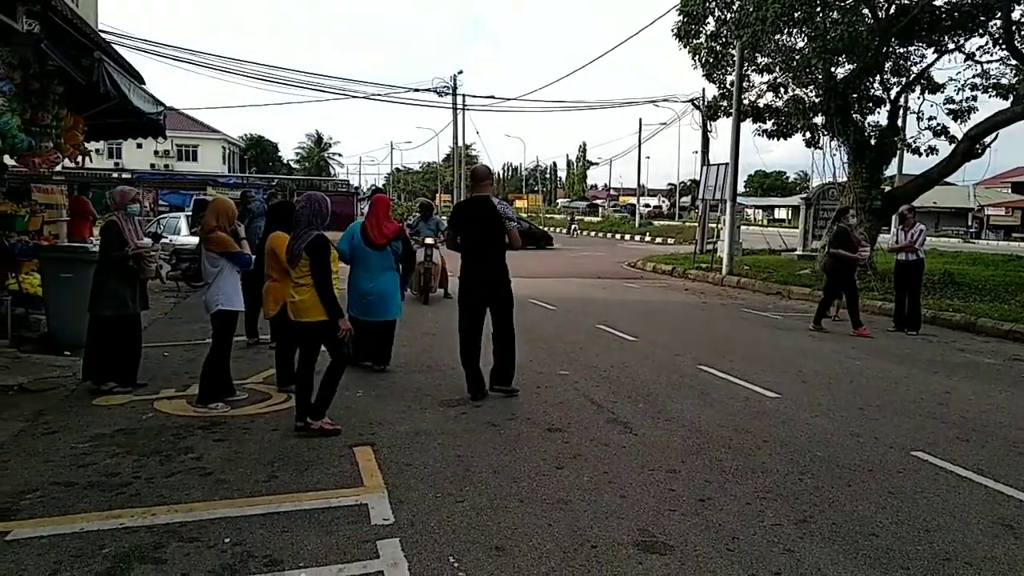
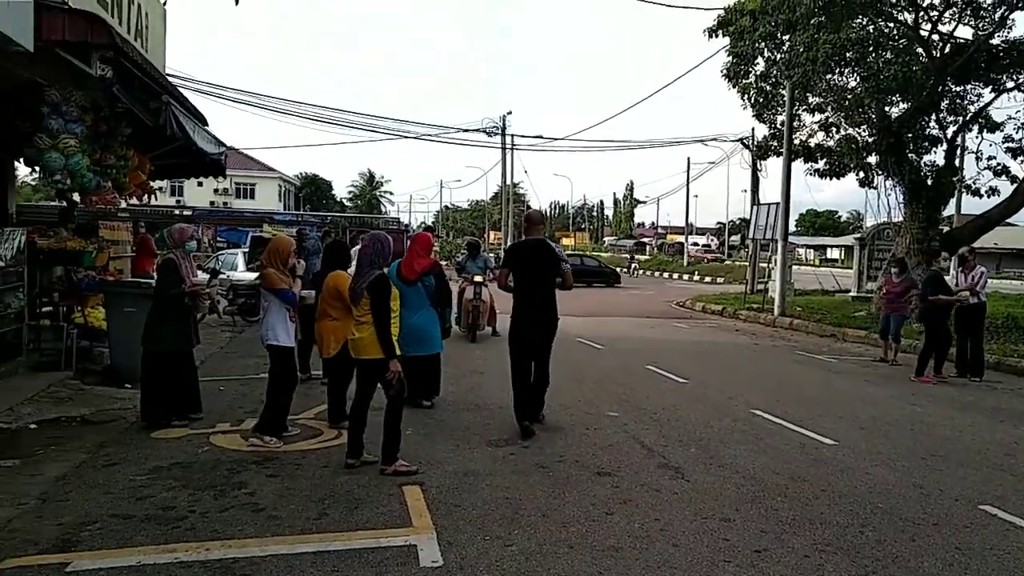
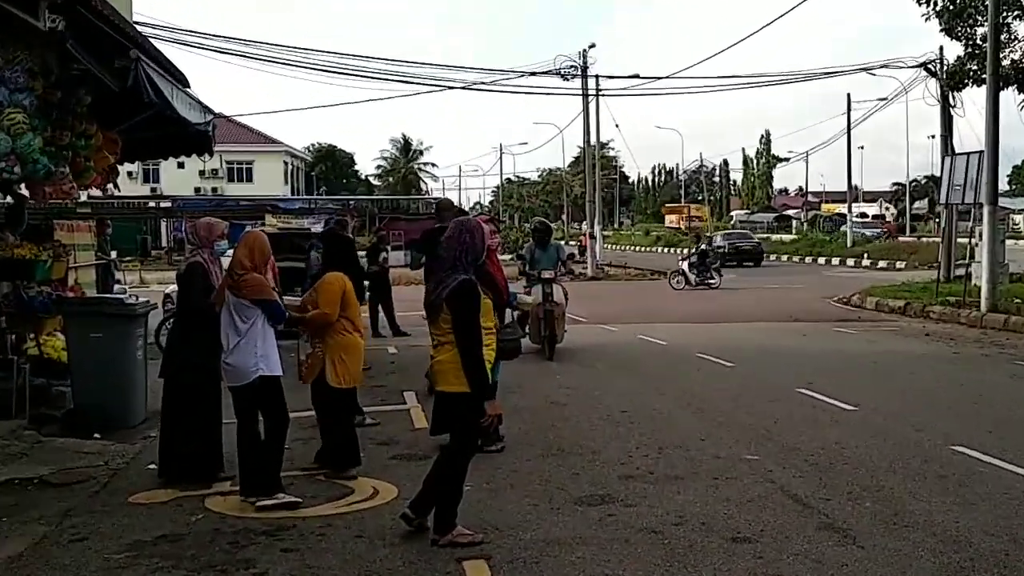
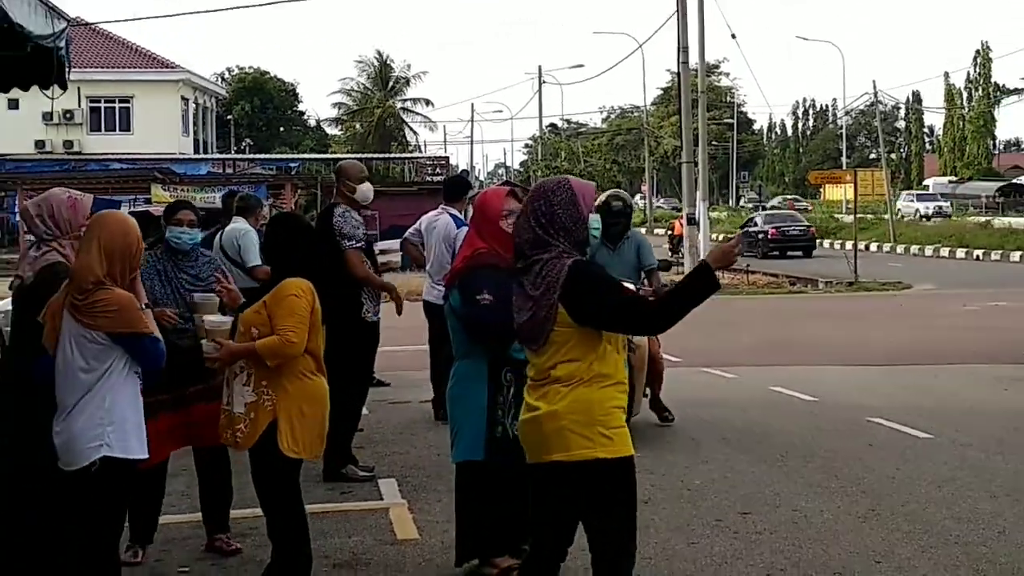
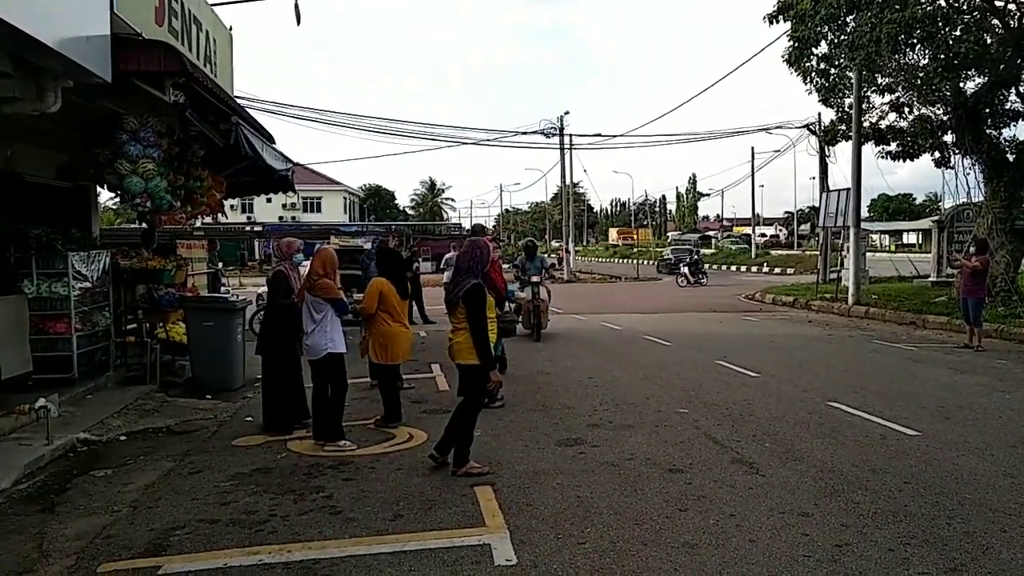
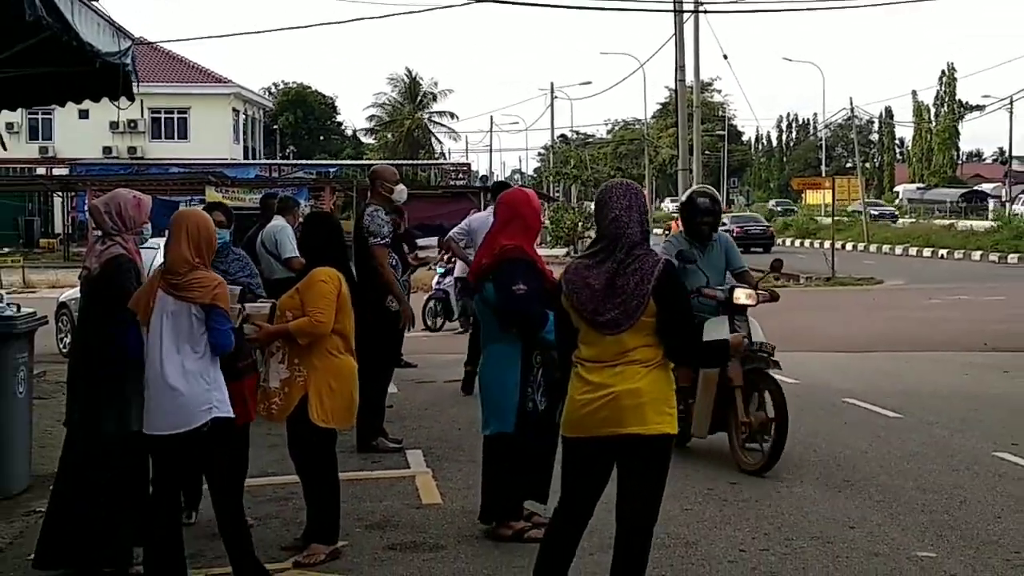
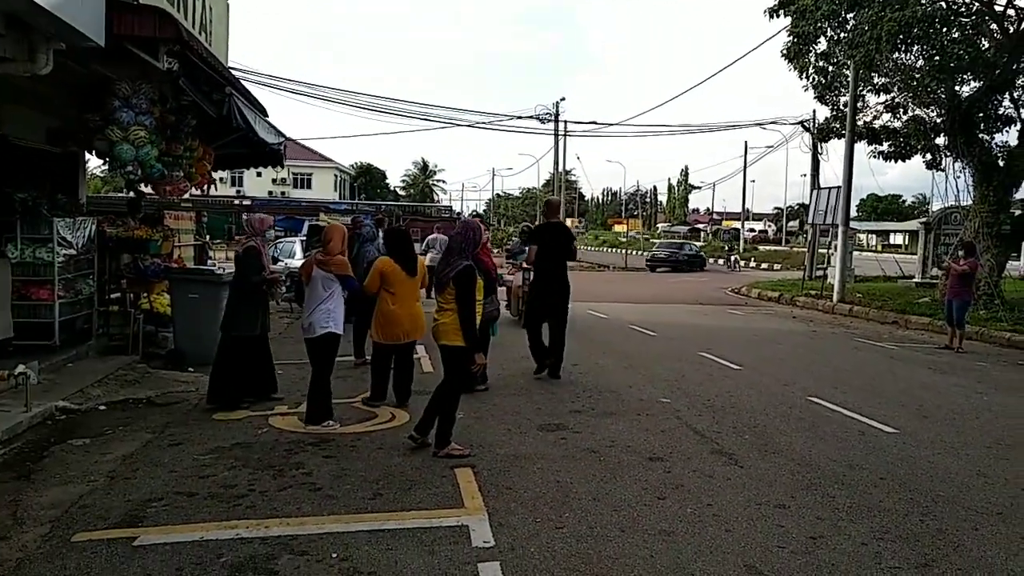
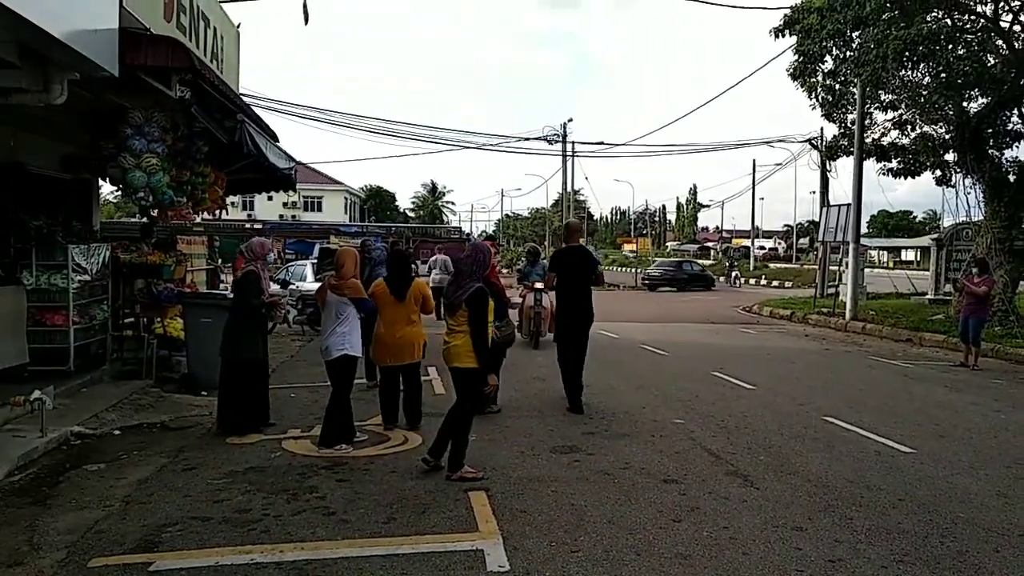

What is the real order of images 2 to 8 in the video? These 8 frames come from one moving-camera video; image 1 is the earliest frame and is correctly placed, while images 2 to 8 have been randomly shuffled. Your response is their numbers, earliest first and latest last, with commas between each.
2, 8, 7, 5, 3, 4, 6
